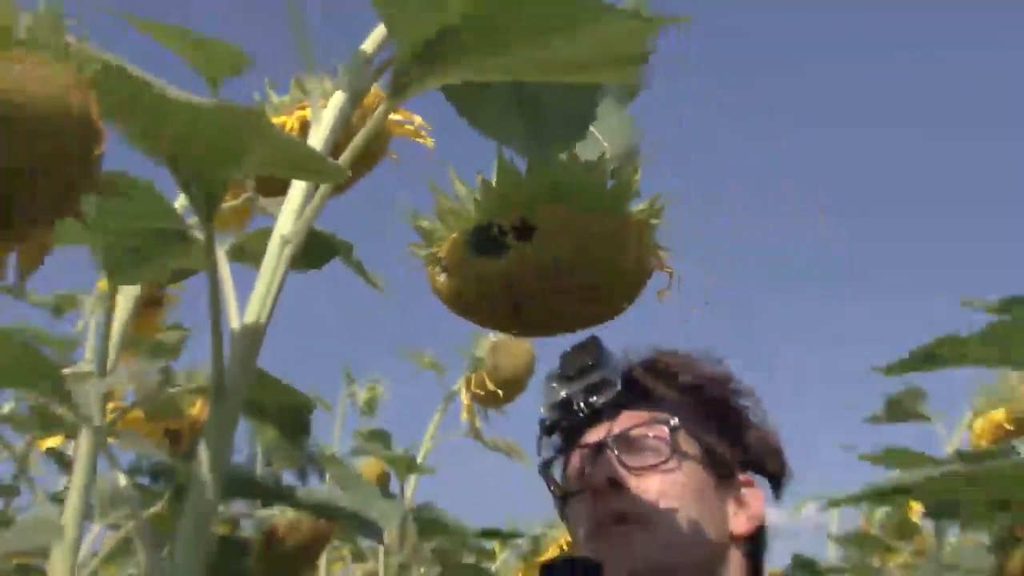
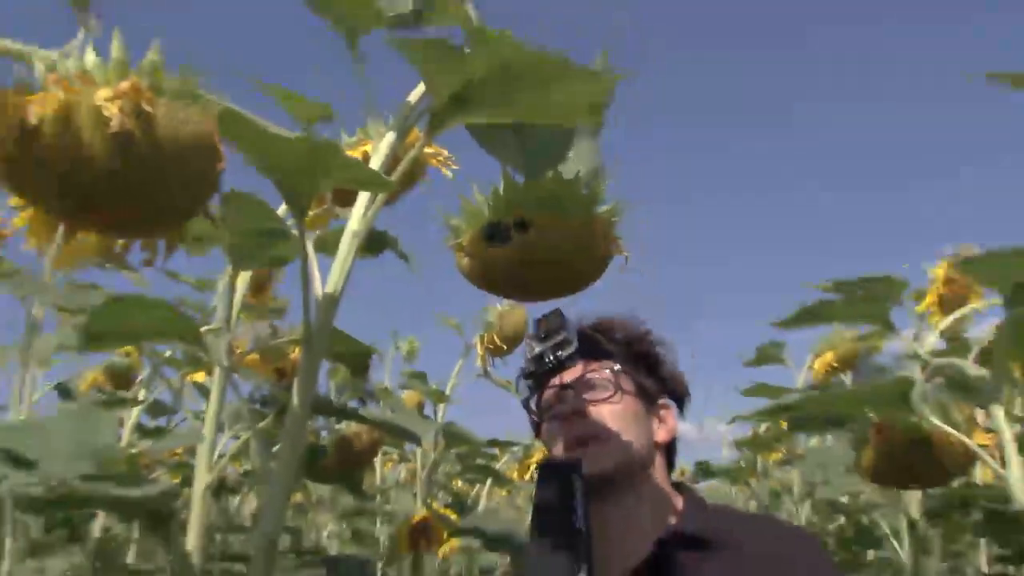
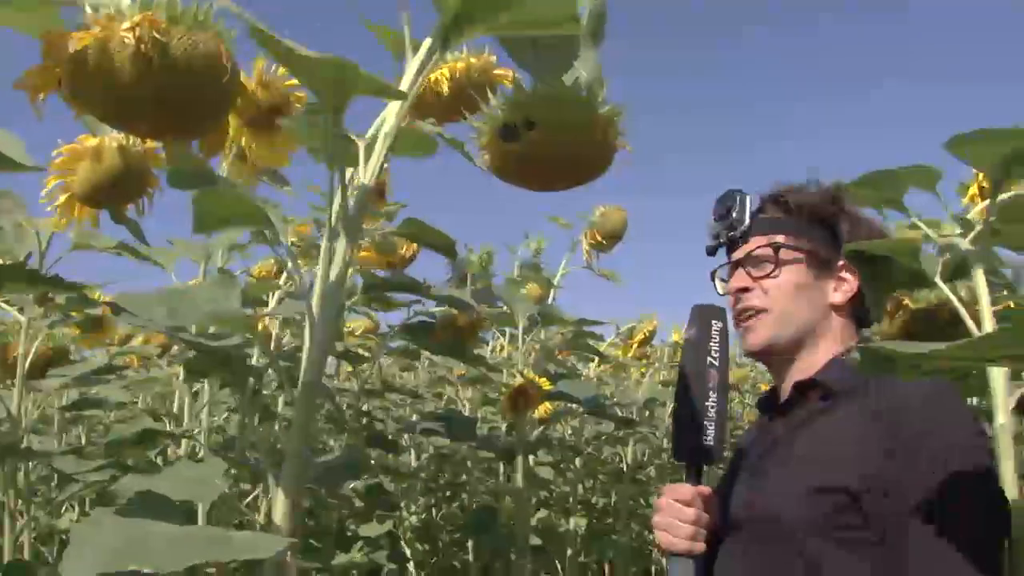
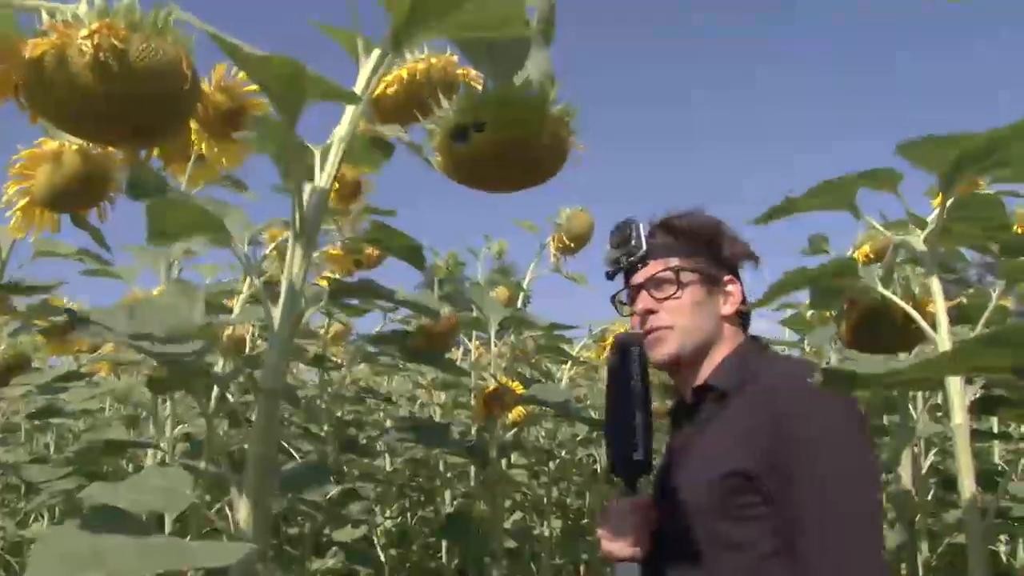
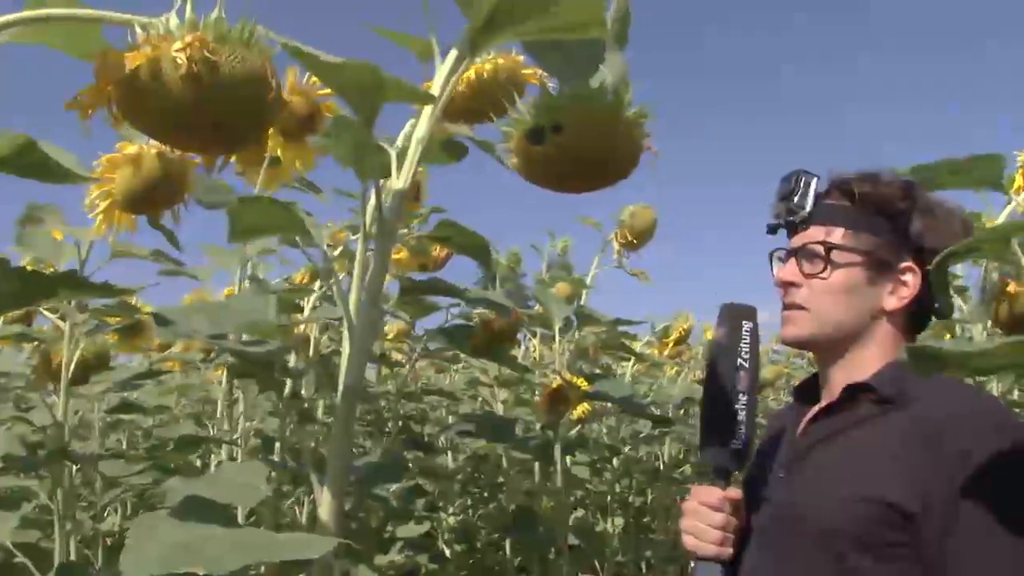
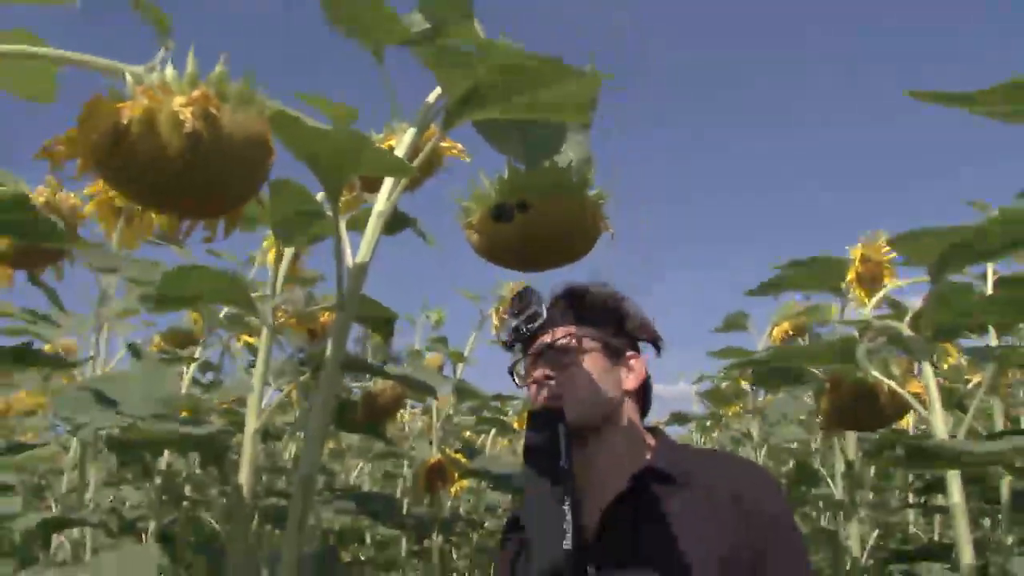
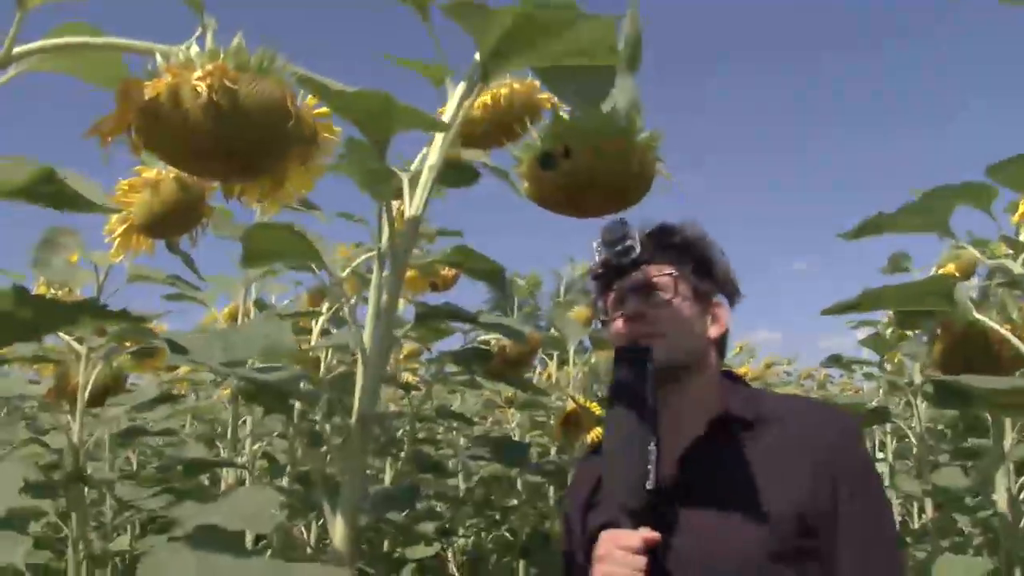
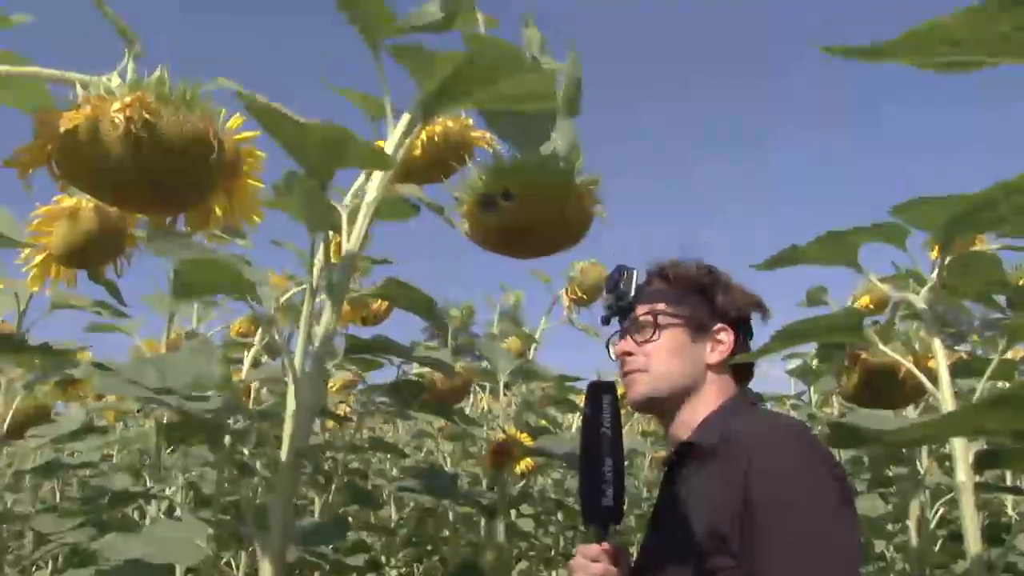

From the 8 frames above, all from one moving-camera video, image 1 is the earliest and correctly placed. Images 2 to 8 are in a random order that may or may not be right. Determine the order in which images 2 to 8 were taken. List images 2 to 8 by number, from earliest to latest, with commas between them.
2, 6, 7, 5, 3, 4, 8
